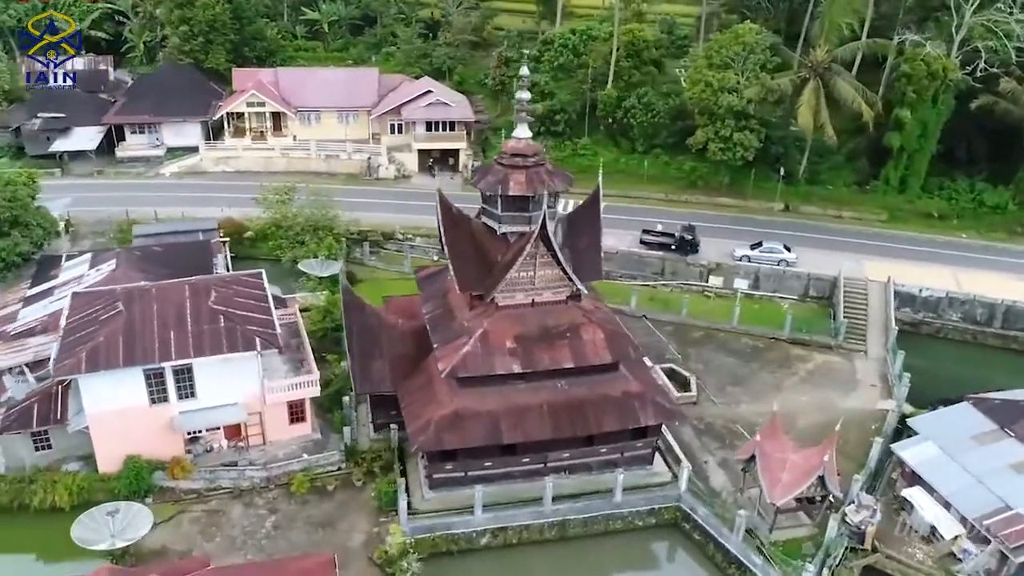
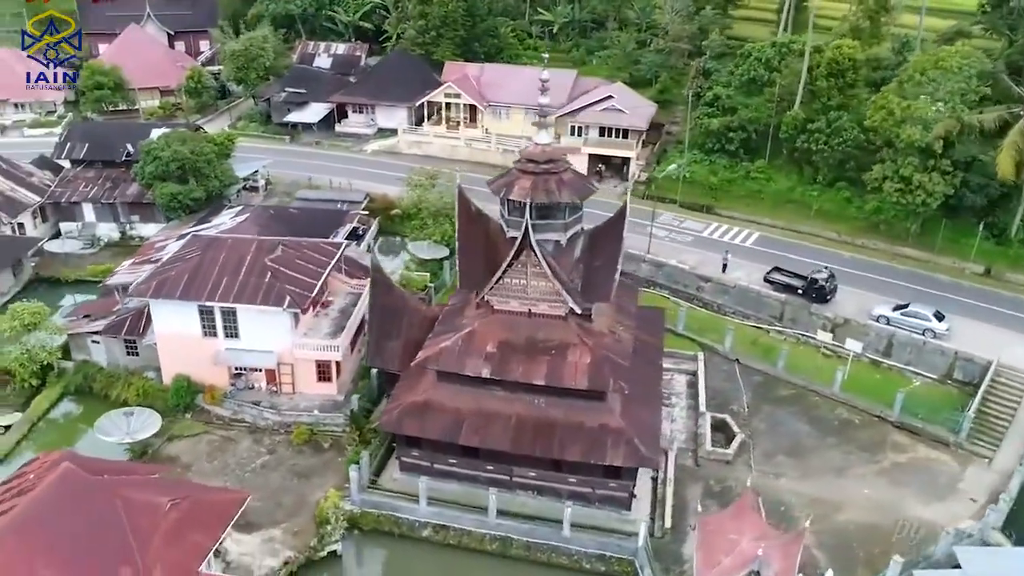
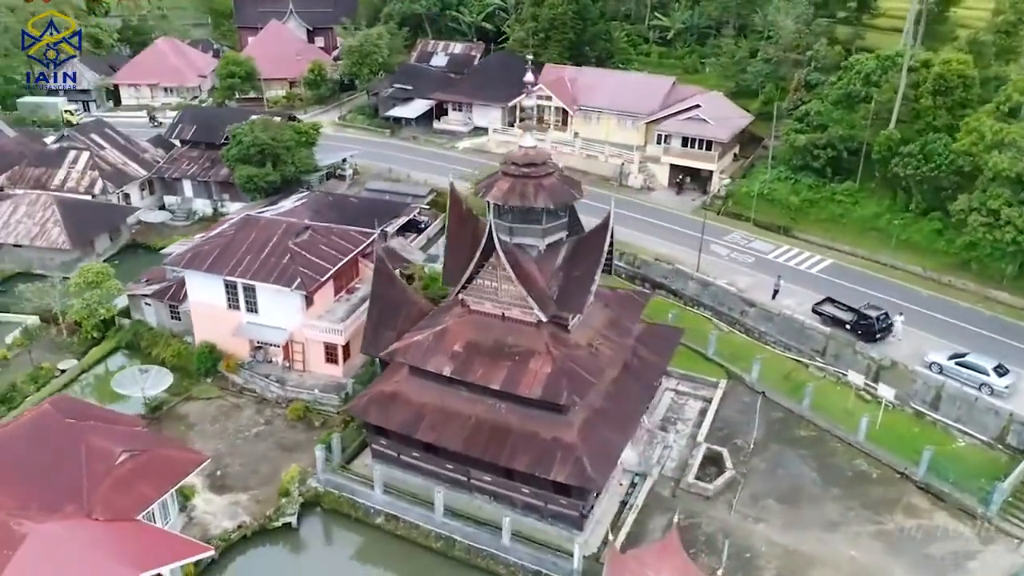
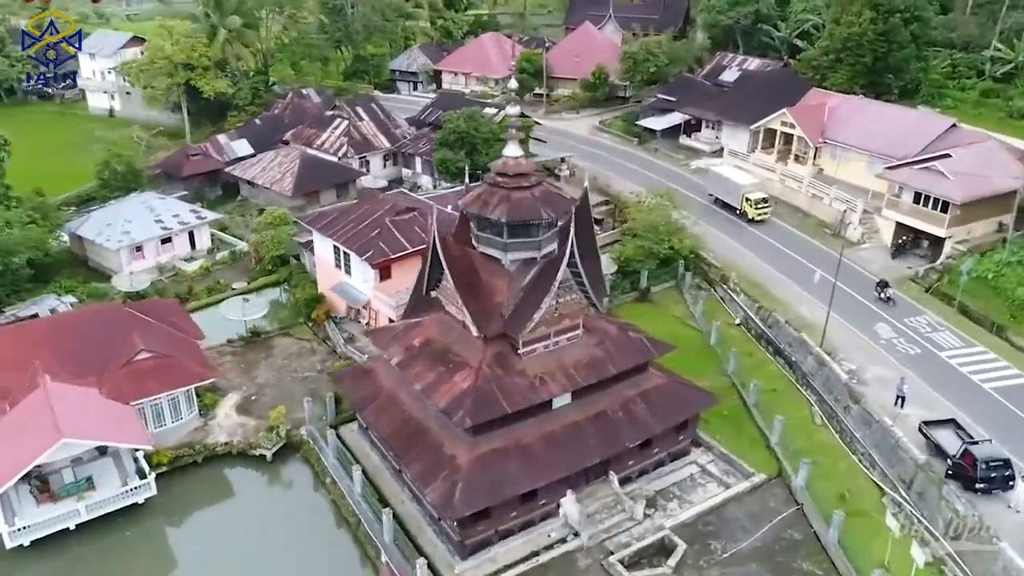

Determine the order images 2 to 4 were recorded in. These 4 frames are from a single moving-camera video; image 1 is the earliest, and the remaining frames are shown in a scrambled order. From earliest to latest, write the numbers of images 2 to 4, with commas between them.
2, 3, 4
